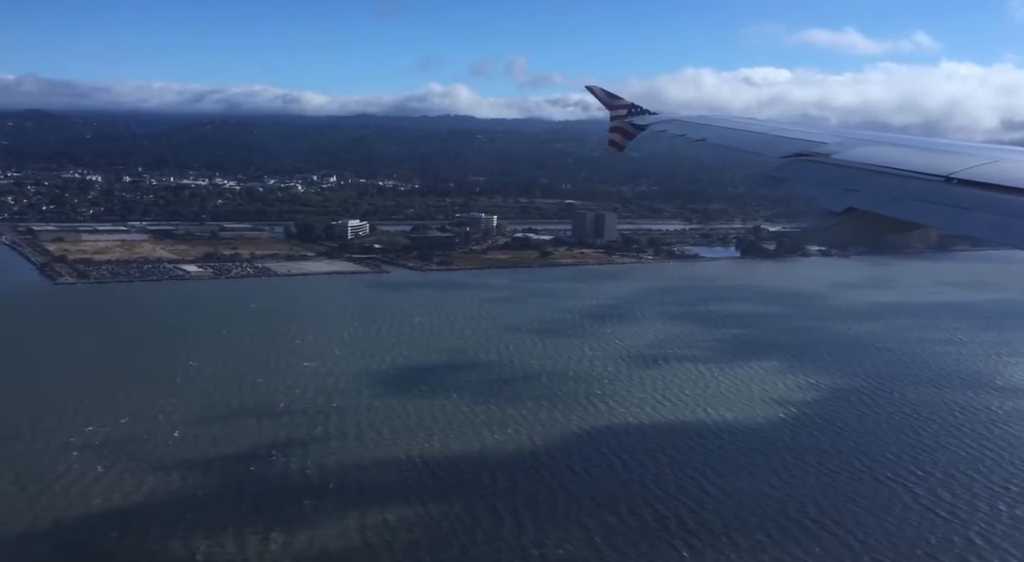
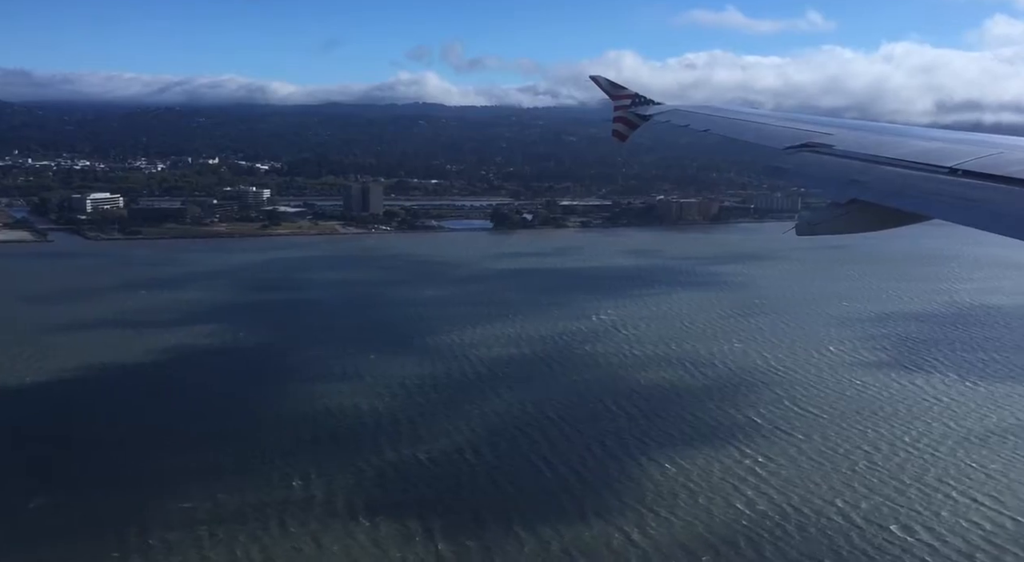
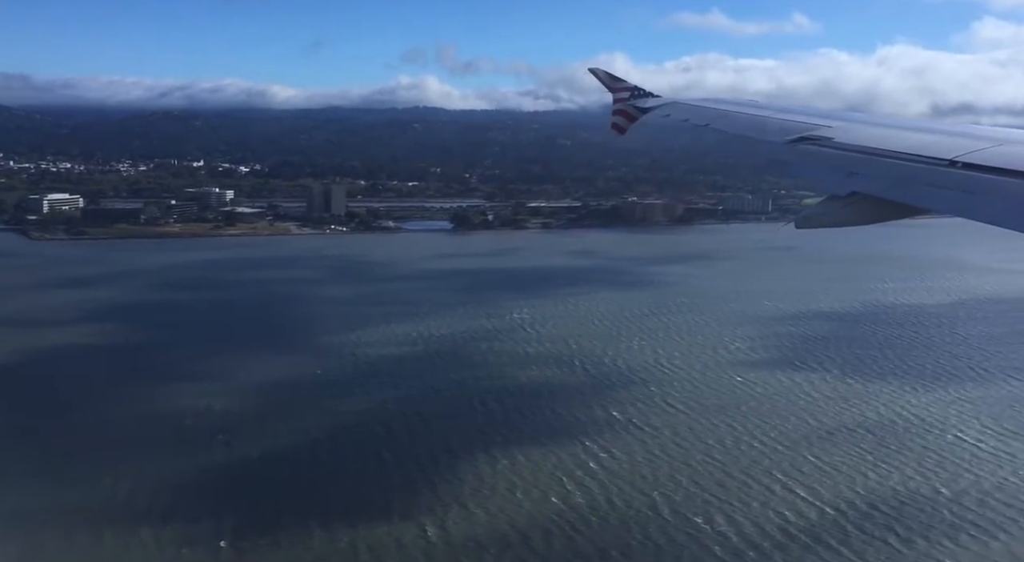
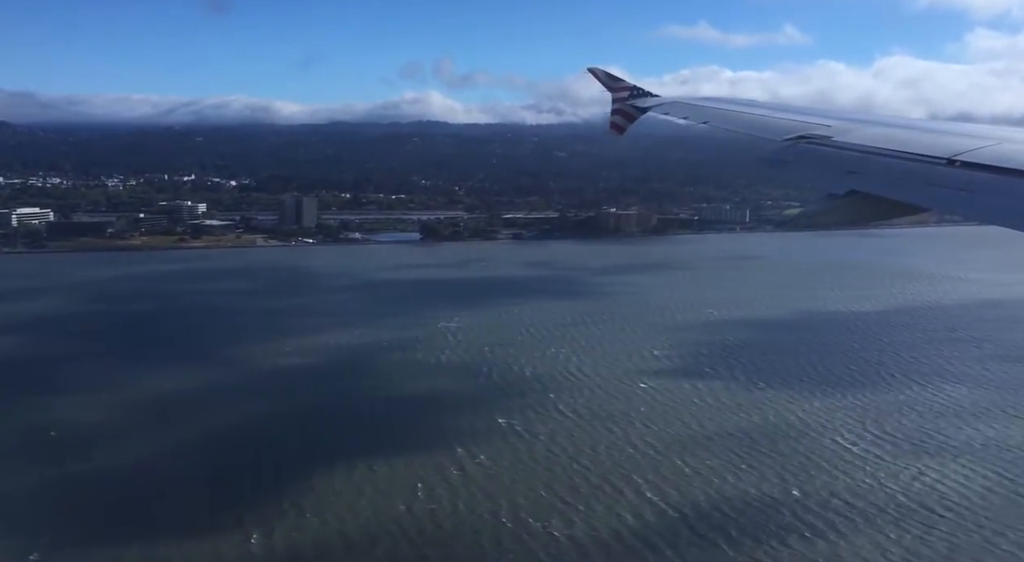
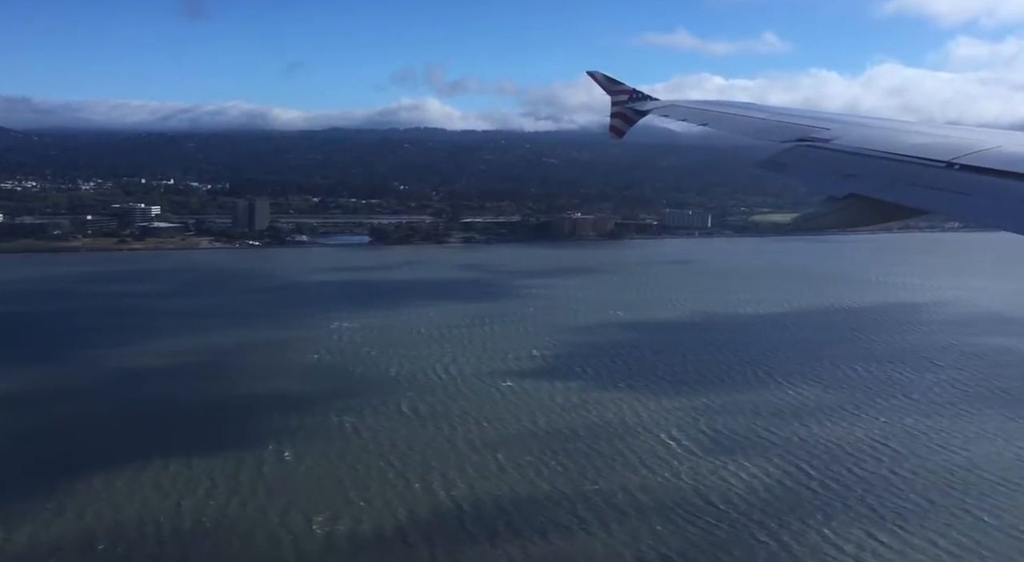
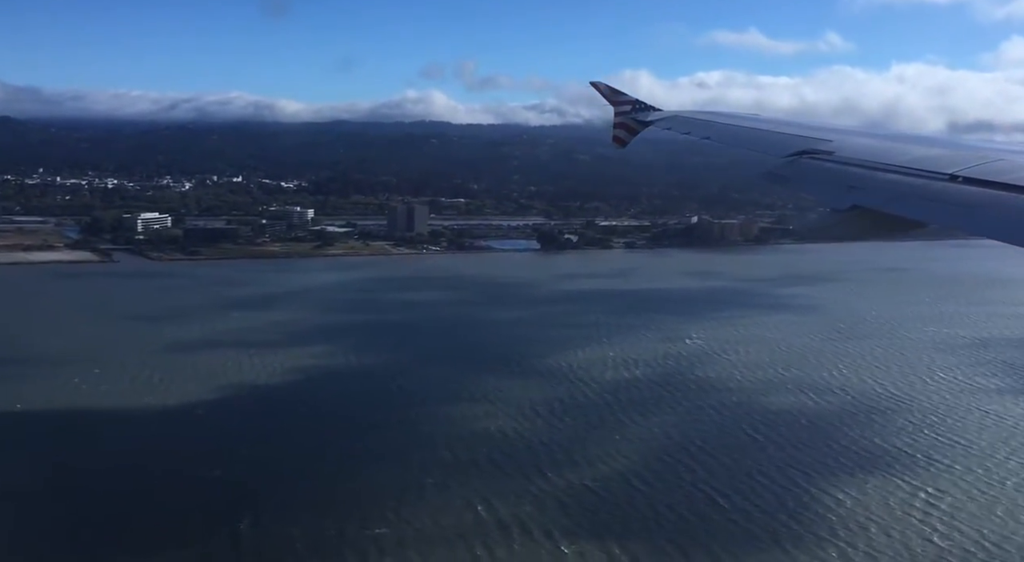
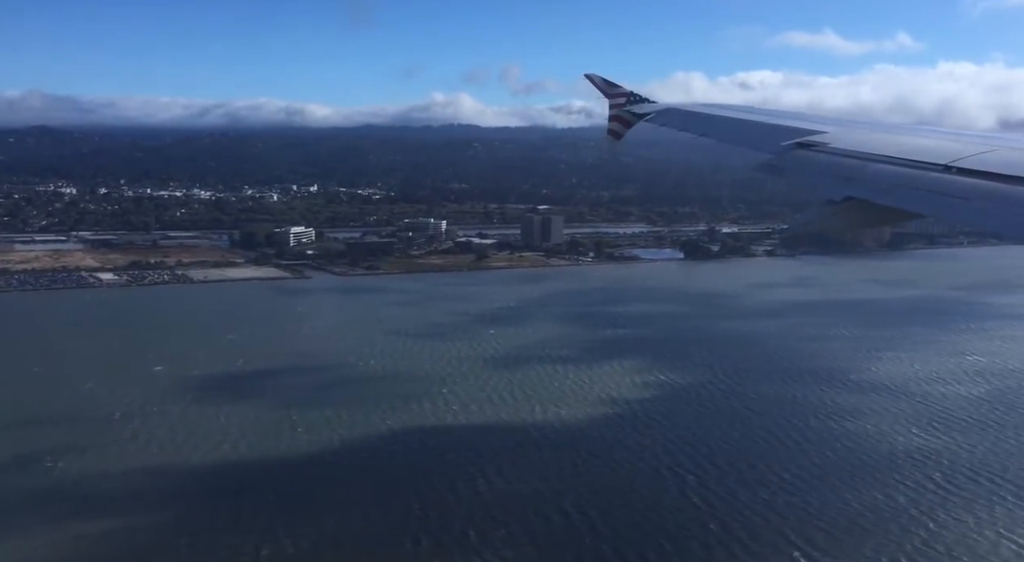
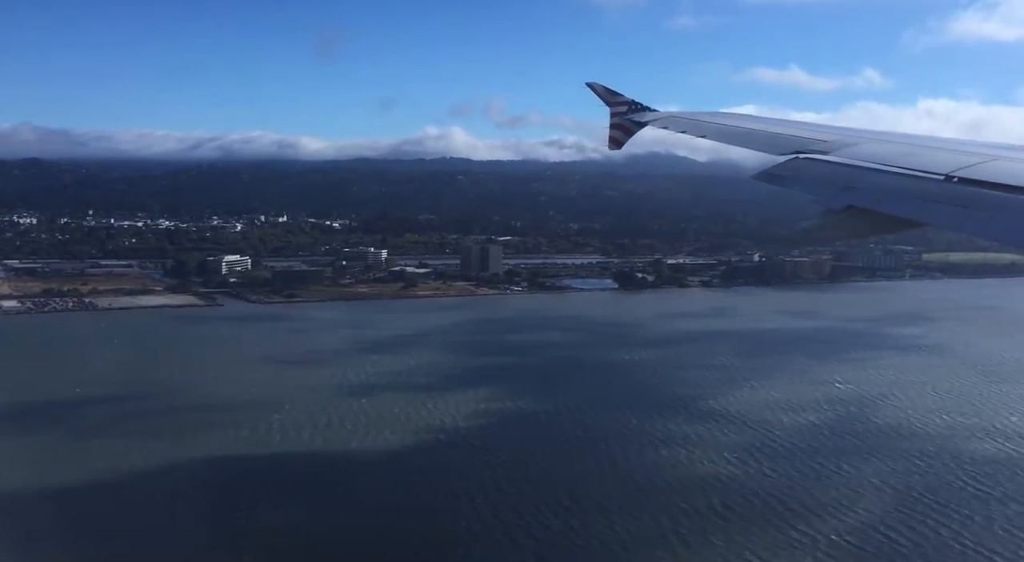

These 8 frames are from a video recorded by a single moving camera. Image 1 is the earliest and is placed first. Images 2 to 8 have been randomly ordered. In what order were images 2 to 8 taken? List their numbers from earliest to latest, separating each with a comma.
7, 8, 6, 2, 3, 4, 5
